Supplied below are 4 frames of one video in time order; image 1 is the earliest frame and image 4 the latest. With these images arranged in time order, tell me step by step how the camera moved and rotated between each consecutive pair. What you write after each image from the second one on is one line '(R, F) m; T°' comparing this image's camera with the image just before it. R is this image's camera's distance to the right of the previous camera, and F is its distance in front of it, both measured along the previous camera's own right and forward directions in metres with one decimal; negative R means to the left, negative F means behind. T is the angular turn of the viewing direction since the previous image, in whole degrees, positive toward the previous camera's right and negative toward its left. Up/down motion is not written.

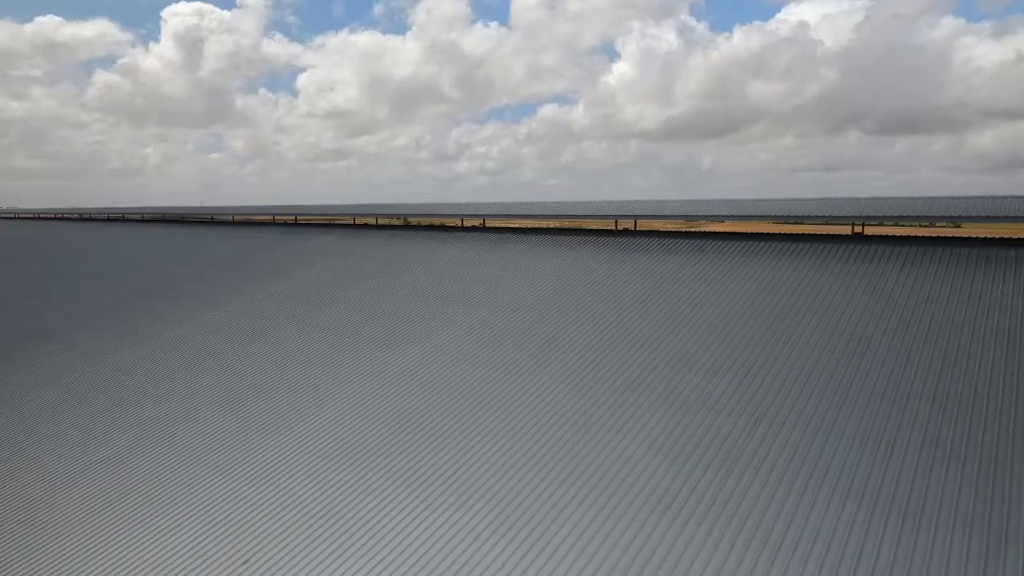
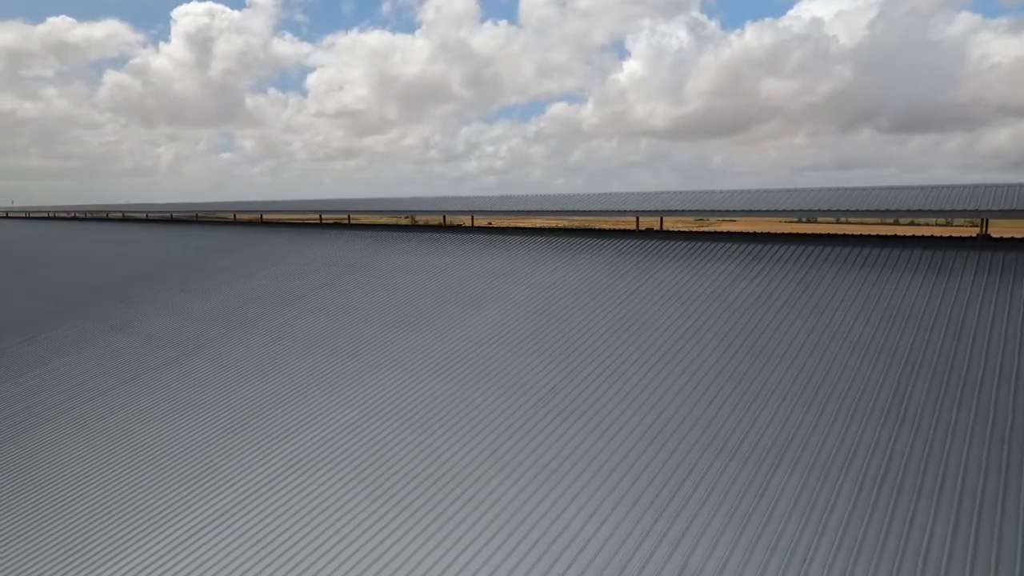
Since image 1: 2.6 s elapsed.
(+0.1, +1.0) m; -1°
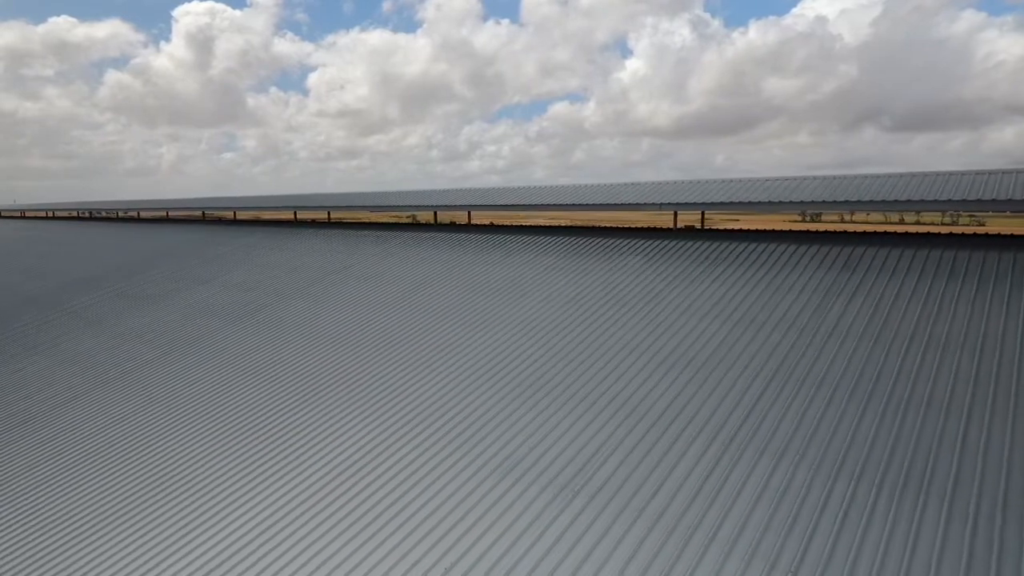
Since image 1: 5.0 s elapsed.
(+0.1, +1.0) m; 0°
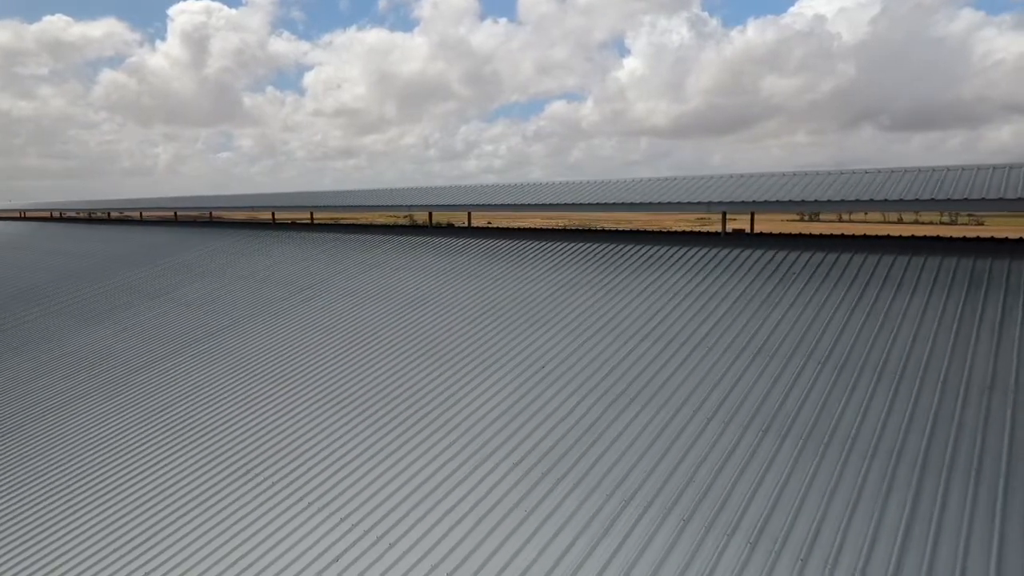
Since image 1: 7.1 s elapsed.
(-0.1, +0.8) m; 0°
